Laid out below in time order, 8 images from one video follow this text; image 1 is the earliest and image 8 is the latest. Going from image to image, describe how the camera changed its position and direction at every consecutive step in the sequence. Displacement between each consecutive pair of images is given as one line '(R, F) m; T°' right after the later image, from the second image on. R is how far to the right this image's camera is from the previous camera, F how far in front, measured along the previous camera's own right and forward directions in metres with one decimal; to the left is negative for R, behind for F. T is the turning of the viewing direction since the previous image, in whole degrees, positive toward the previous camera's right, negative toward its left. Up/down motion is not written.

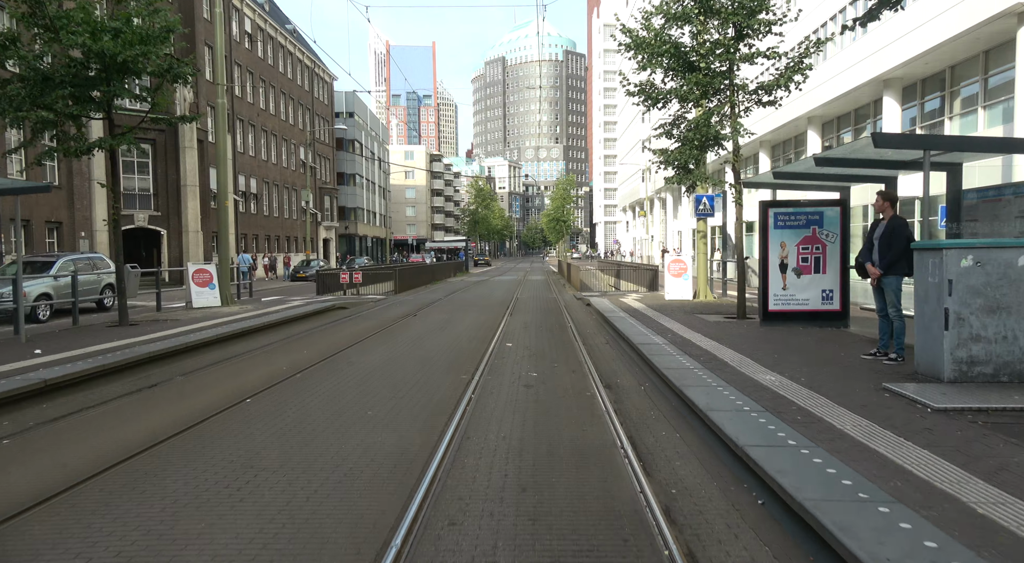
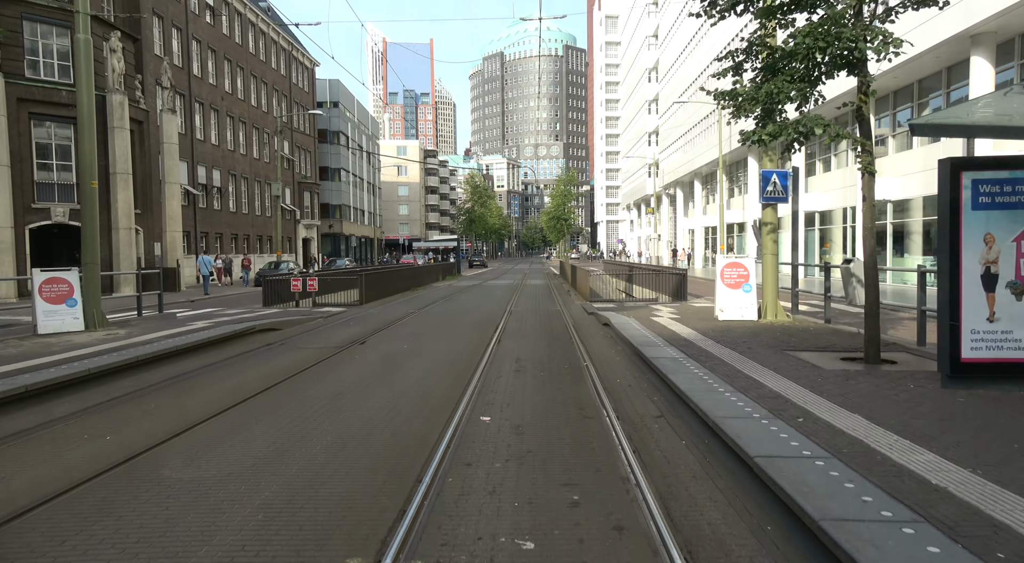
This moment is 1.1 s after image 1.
(+0.2, +4.2) m; 0°
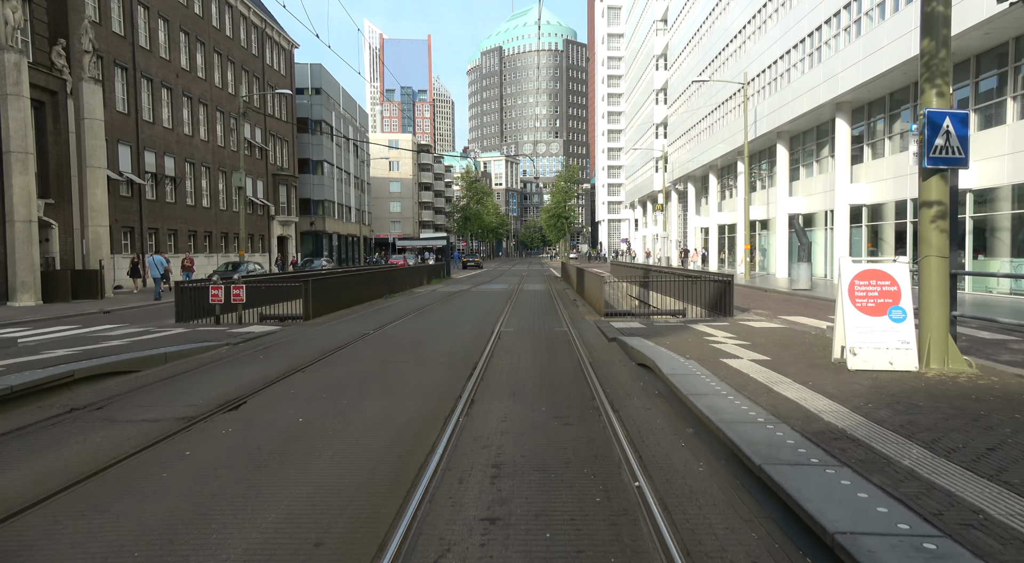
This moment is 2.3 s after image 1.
(+0.2, +4.2) m; 0°
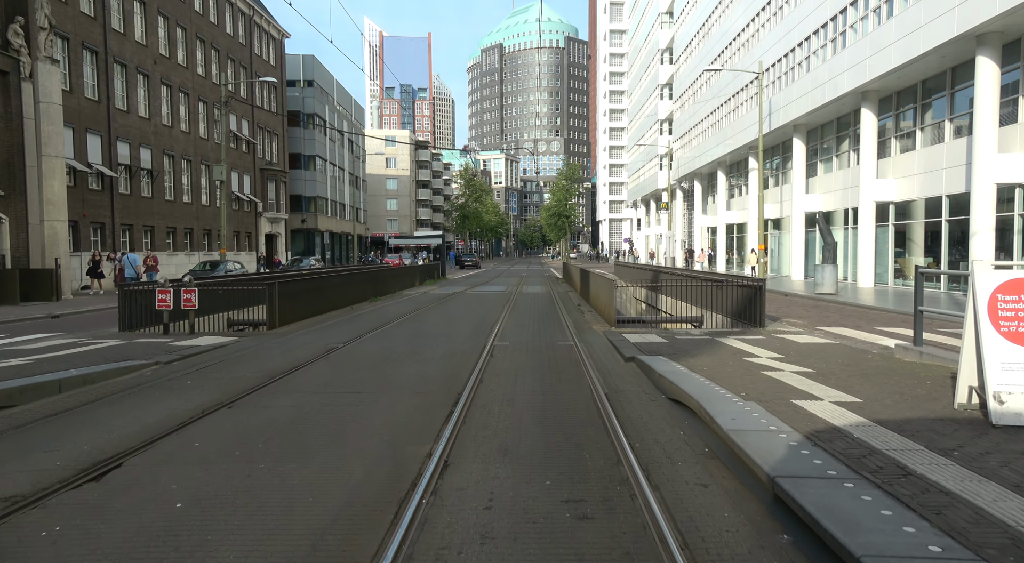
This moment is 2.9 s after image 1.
(+0.1, +1.9) m; 0°
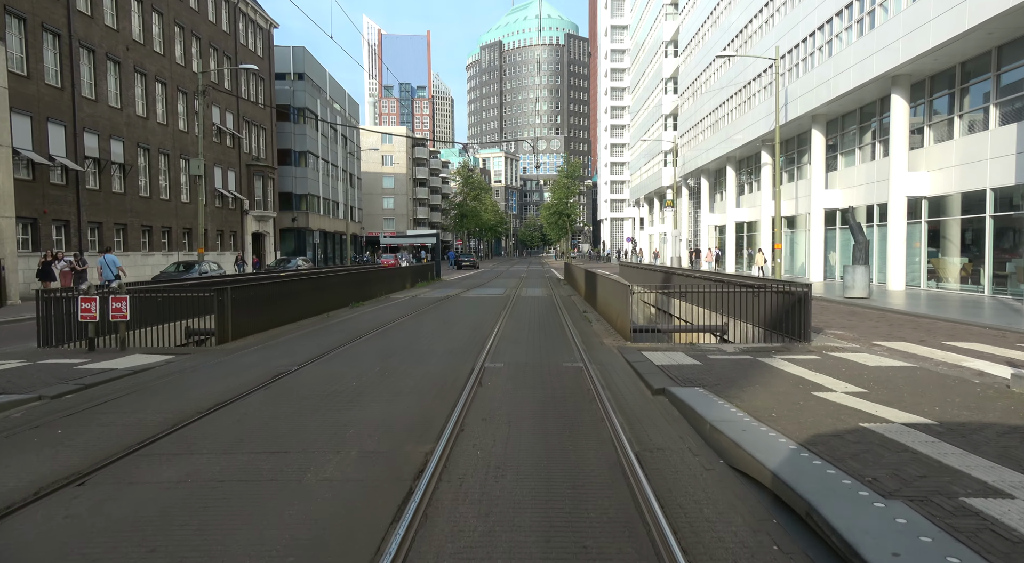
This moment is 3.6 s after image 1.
(+0.1, +1.9) m; 0°
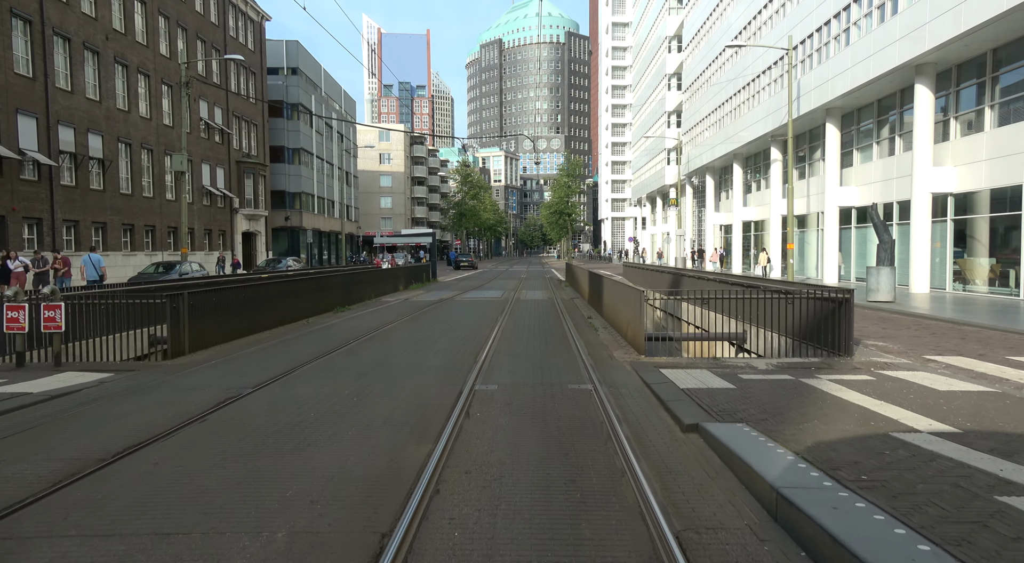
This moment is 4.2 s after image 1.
(0.0, +1.3) m; 0°
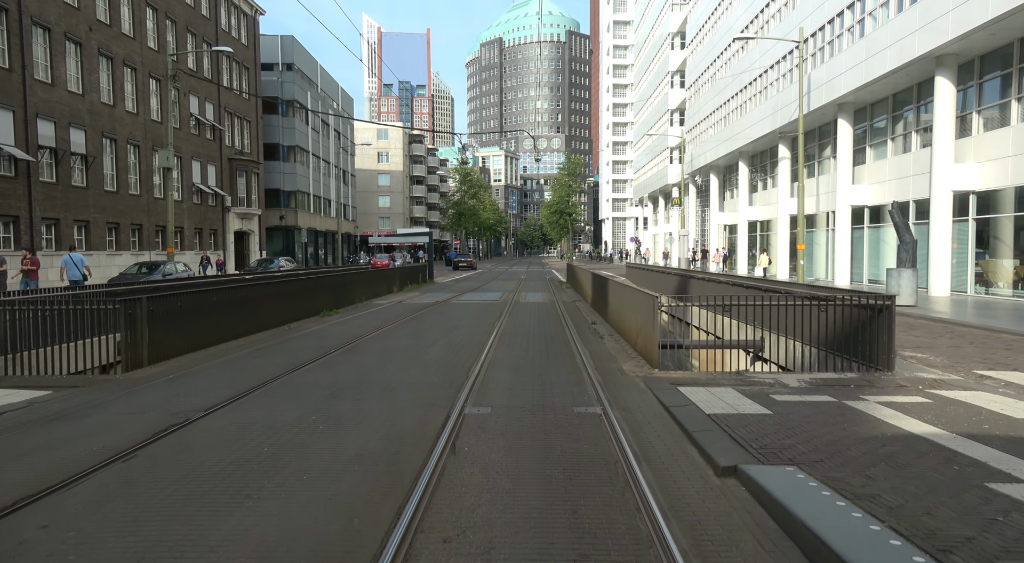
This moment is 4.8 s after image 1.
(0.0, +1.0) m; 0°
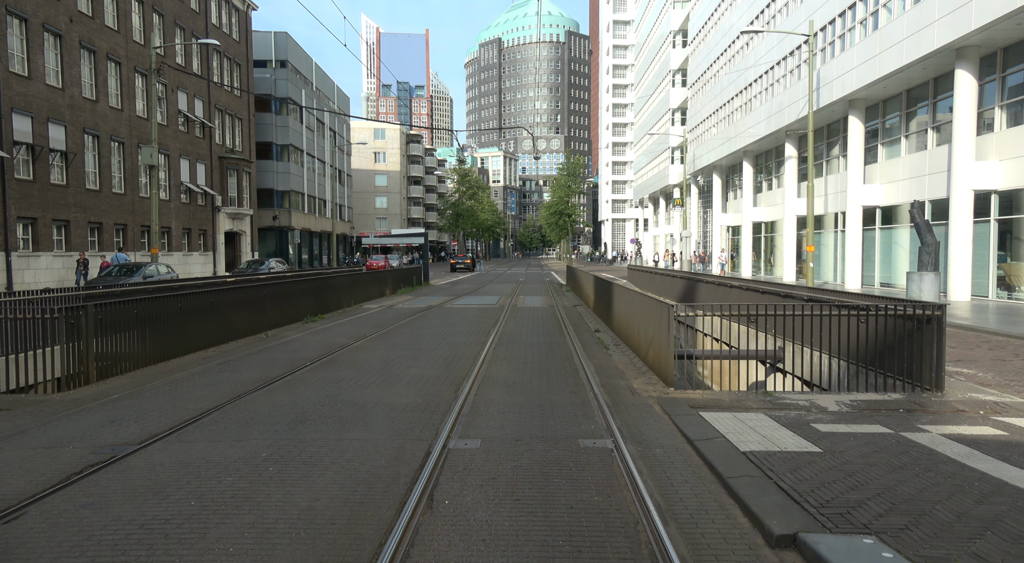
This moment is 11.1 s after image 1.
(0.0, +1.0) m; 0°
